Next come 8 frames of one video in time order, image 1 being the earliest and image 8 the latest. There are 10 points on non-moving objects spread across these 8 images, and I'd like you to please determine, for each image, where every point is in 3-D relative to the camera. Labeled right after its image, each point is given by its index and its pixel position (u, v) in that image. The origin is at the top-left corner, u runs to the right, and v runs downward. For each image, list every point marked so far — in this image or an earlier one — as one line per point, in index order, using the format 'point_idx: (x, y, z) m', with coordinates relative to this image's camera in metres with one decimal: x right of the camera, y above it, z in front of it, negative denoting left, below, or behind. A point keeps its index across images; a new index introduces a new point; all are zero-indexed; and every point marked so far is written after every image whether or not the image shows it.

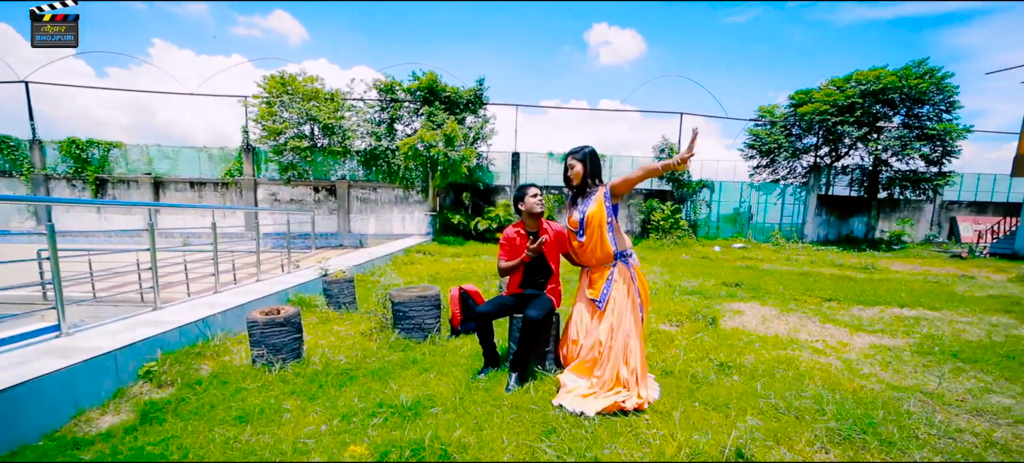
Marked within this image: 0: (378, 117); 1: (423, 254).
0: (-5.1, +4.2, +14.5) m
1: (-2.6, -0.6, +11.4) m
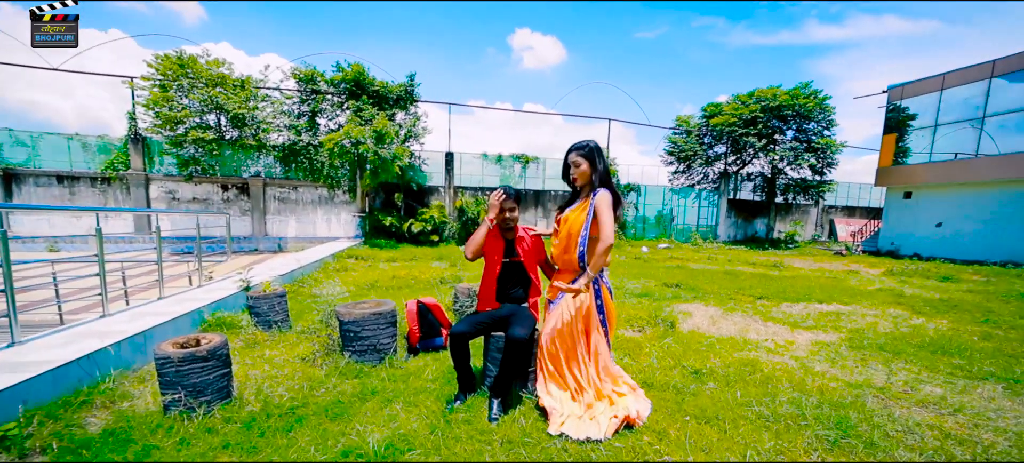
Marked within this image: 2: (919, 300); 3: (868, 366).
0: (-7.2, +4.1, +13.1) m
1: (-4.2, -0.7, +10.5) m
2: (+6.8, -1.1, +6.6) m
3: (+3.2, -1.2, +3.5) m
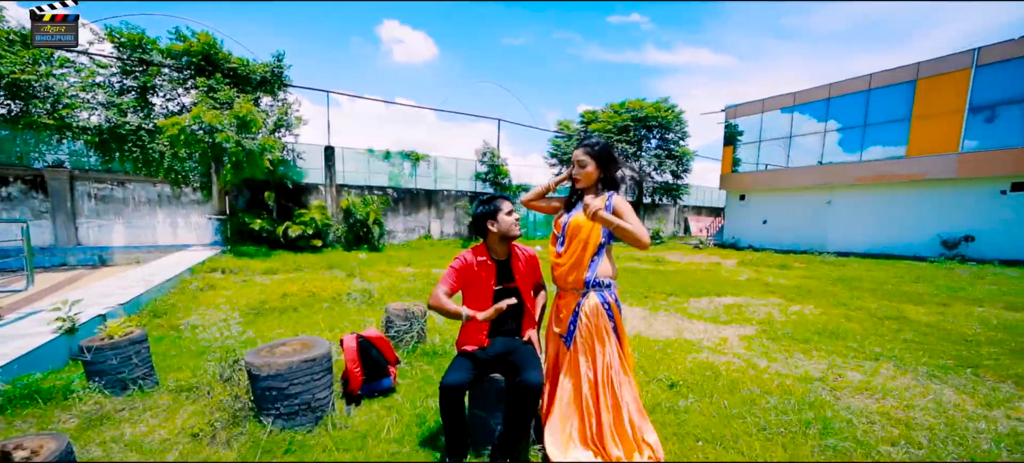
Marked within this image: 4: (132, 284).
0: (-9.9, +3.9, +10.1) m
1: (-6.3, -0.9, +8.5) m
2: (+5.4, -1.1, +7.9) m
3: (+2.8, -1.2, +3.9) m
4: (-5.8, -0.8, +6.0) m
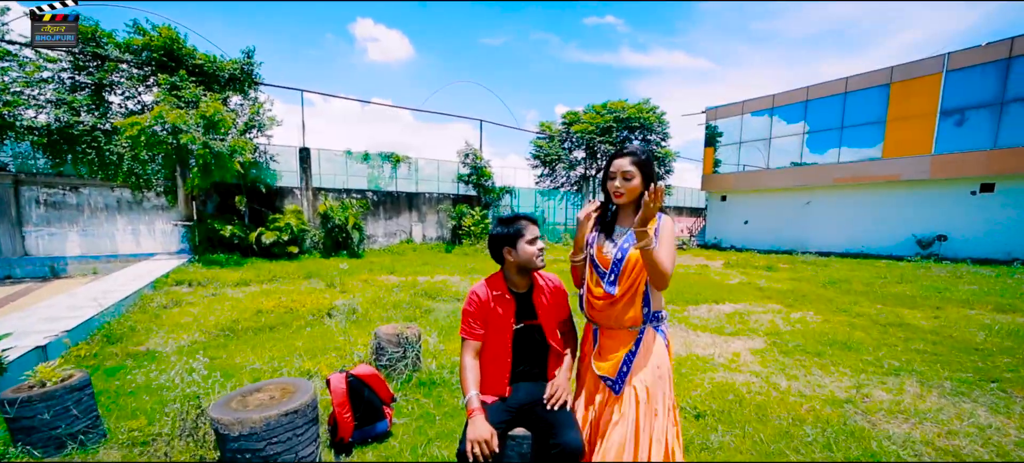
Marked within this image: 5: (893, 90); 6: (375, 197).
0: (-10.3, +3.6, +9.3) m
1: (-6.5, -1.1, +7.9) m
2: (+5.2, -1.2, +7.8) m
3: (+2.8, -1.3, +3.7) m
4: (-5.8, -1.0, +5.3) m
5: (+12.9, +4.7, +13.2) m
6: (-4.9, +1.2, +14.3) m
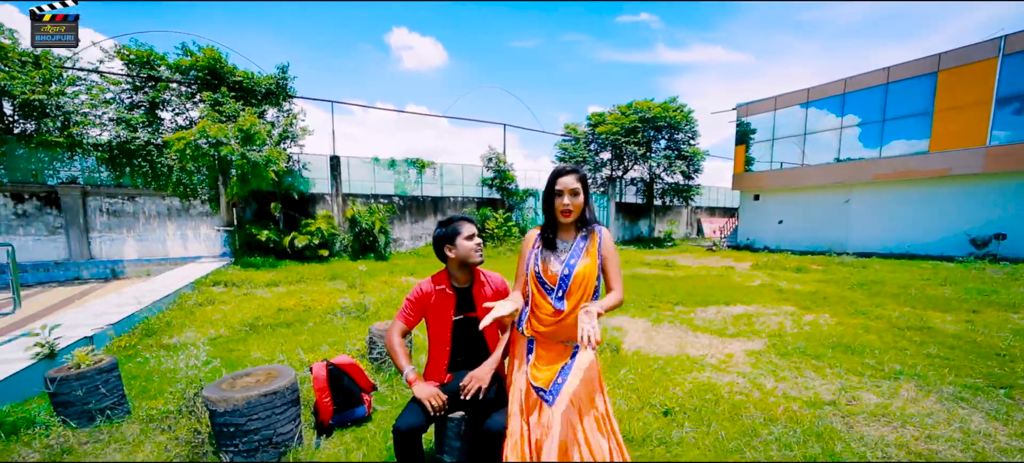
0: (-9.9, +3.5, +10.3) m
1: (-6.2, -1.2, +8.5) m
2: (+5.4, -1.2, +7.5) m
3: (+2.7, -1.3, +3.6) m
4: (-5.8, -1.1, +5.9) m
5: (+13.4, +4.8, +12.3) m
6: (-4.2, +1.1, +14.8) m
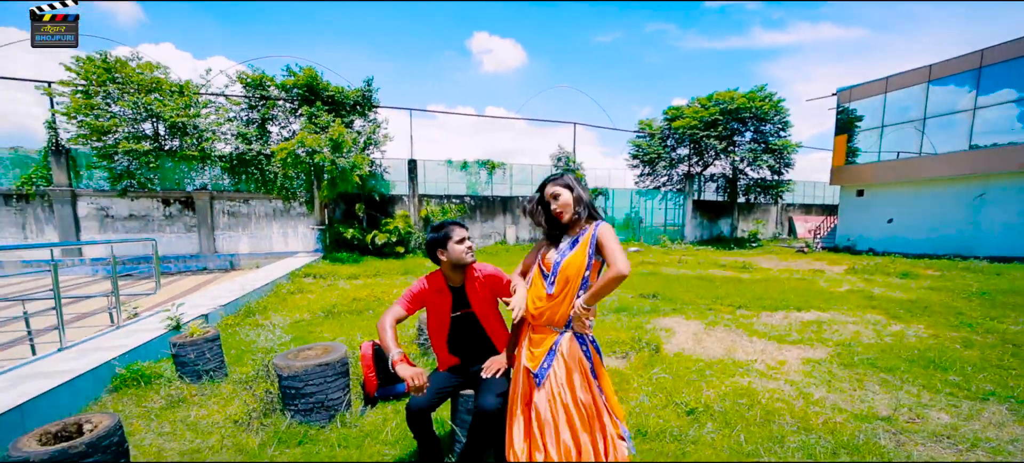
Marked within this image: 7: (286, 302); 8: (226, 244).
0: (-8.2, +3.5, +12.1) m
1: (-4.9, -1.1, +9.8) m
2: (+6.3, -1.2, +6.6) m
3: (+3.0, -1.3, +3.3) m
4: (-5.0, -1.0, +7.1) m
5: (+15.1, +4.8, +9.8) m
6: (-1.7, +1.2, +15.5) m
7: (-4.0, -1.2, +6.9) m
8: (-8.9, -0.4, +12.3) m
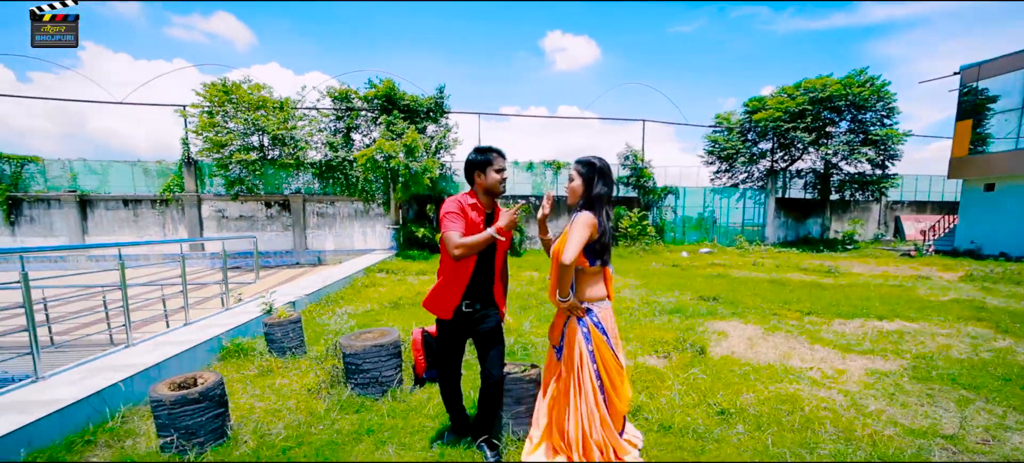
0: (-6.3, +3.6, +13.6) m
1: (-3.5, -1.1, +10.7) m
2: (+7.1, -1.2, +5.7) m
3: (+3.2, -1.3, +3.0) m
4: (-4.0, -1.0, +8.1) m
5: (+16.3, +4.7, +7.4) m
6: (+0.7, +1.2, +15.8) m
7: (-3.0, -1.2, +7.7) m
8: (-7.0, -0.4, +13.9) m
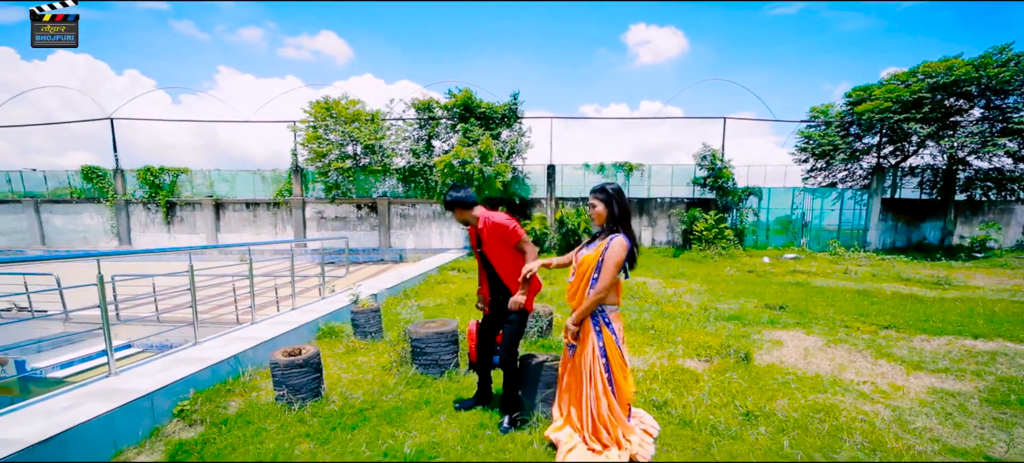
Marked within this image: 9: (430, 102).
0: (-3.9, +3.5, +15.0) m
1: (-1.7, -1.2, +11.6) m
2: (+7.8, -1.3, +4.7) m
3: (+3.5, -1.4, +2.8) m
4: (-2.6, -1.0, +9.1) m
5: (+17.2, +4.5, +4.7) m
6: (+3.3, +1.1, +15.9) m
7: (-1.8, -1.3, +8.6) m
8: (-4.6, -0.4, +15.3) m
9: (-3.4, +4.7, +14.7) m
